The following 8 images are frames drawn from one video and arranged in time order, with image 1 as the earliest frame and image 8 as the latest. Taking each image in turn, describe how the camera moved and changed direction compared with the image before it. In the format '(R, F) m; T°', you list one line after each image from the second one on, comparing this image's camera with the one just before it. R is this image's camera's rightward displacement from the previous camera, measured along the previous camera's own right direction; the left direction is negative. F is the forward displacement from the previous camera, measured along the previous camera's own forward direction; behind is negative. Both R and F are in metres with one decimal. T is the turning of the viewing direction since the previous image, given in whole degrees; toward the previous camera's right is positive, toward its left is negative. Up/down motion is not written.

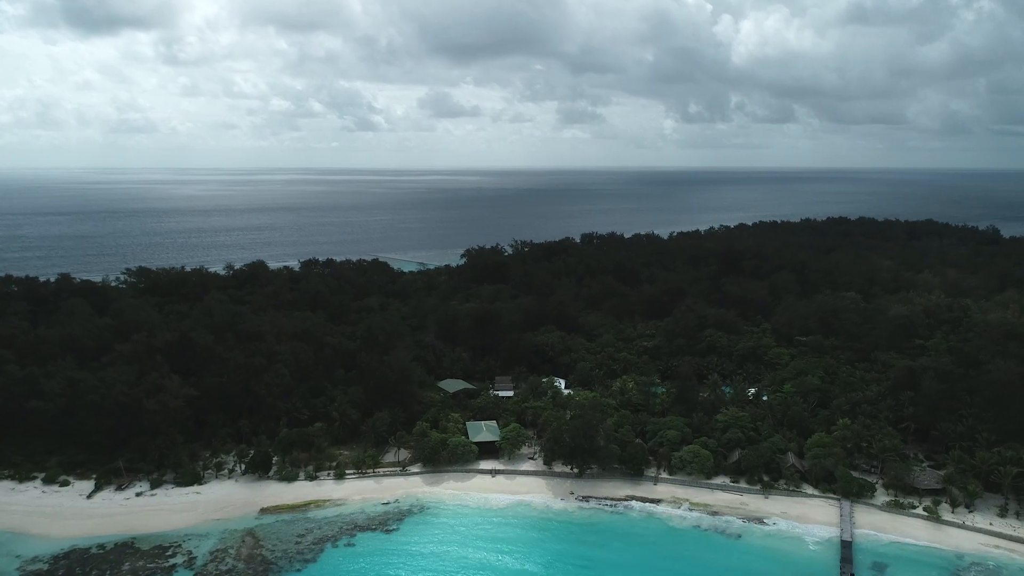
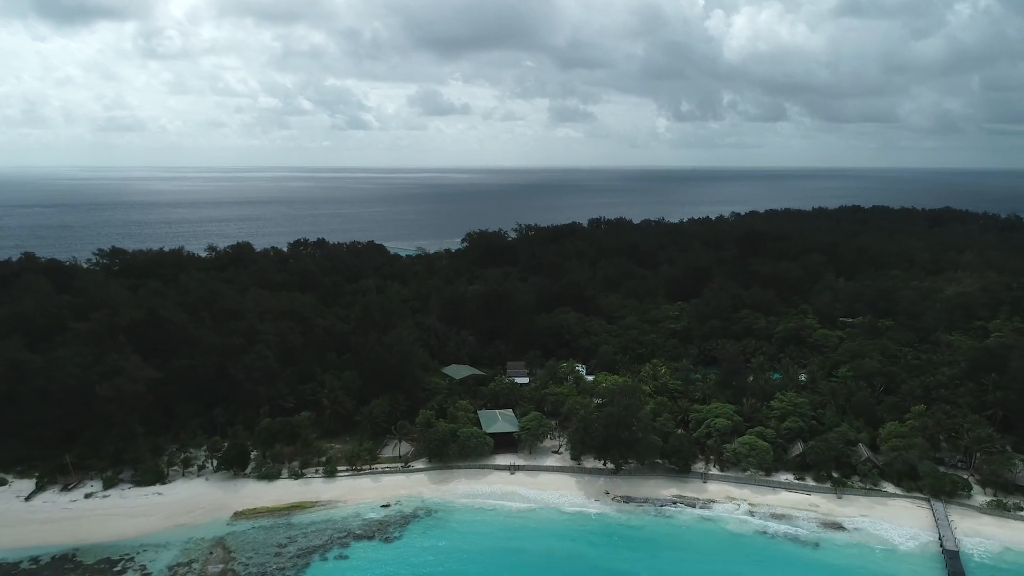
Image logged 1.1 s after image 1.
(-1.7, +6.4) m; +1°
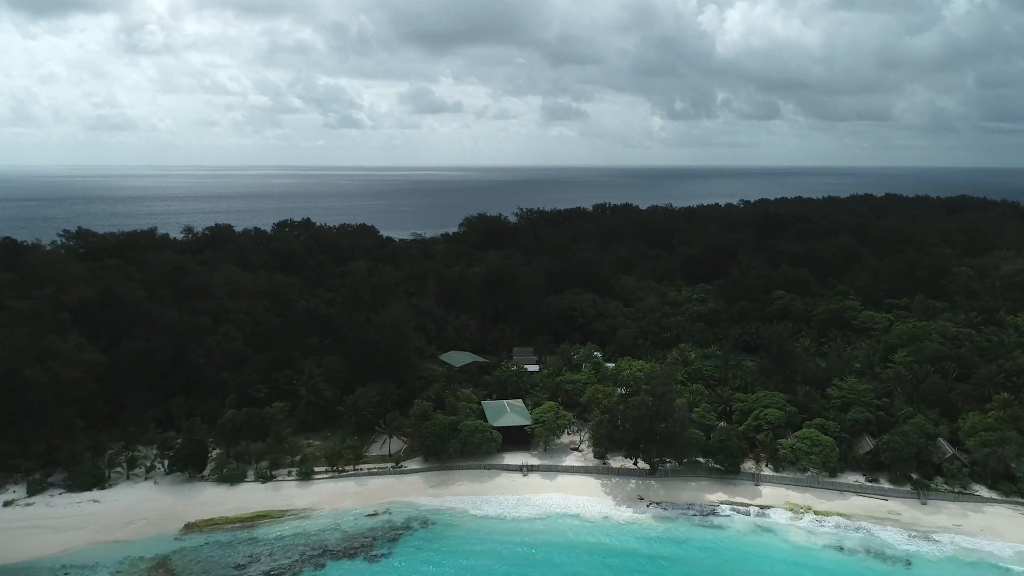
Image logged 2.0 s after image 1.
(-0.9, +5.9) m; +1°
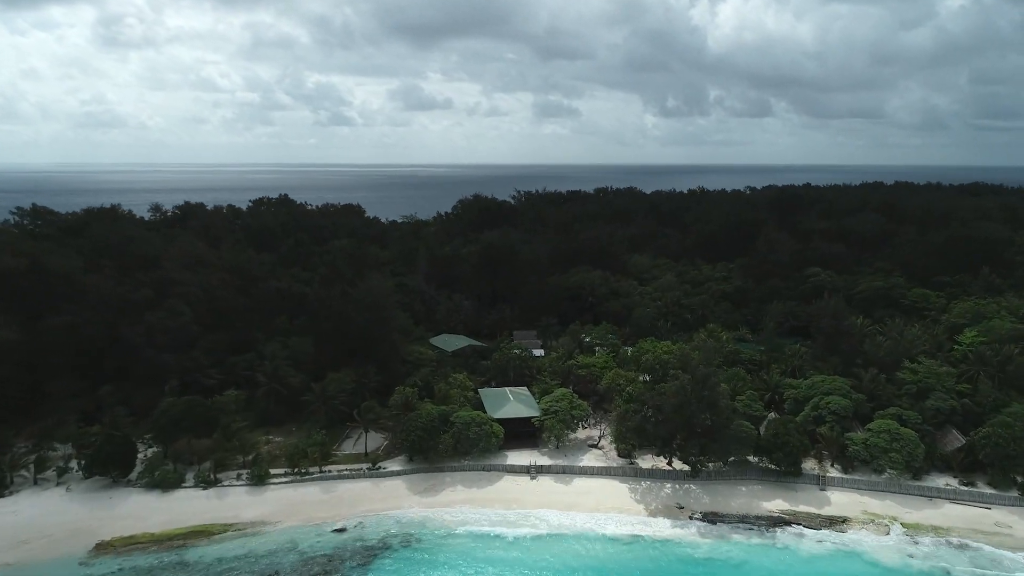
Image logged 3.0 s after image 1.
(-0.5, +5.8) m; +1°
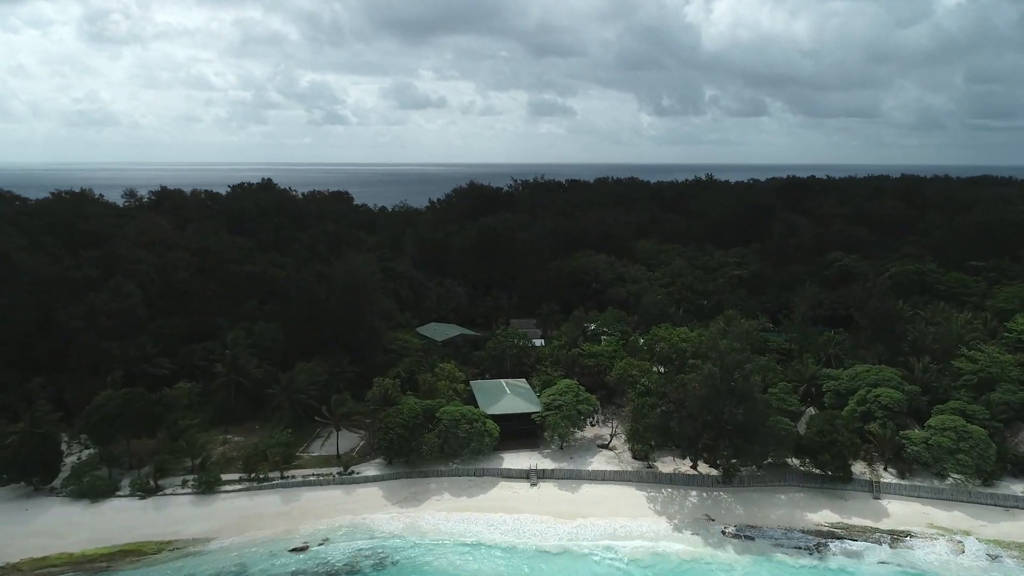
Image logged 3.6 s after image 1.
(-0.1, +3.7) m; 0°
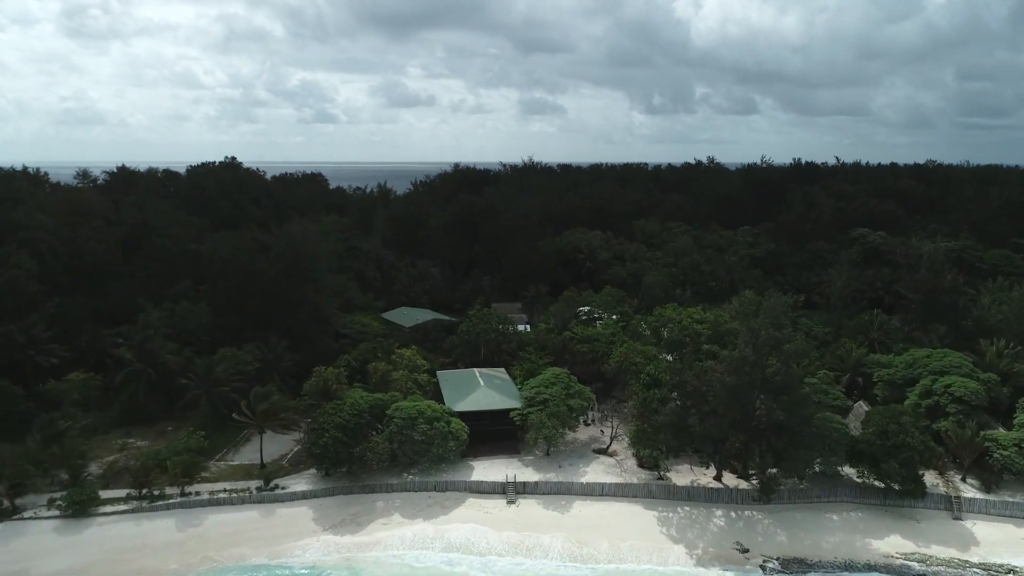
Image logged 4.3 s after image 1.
(+0.5, +4.6) m; +1°
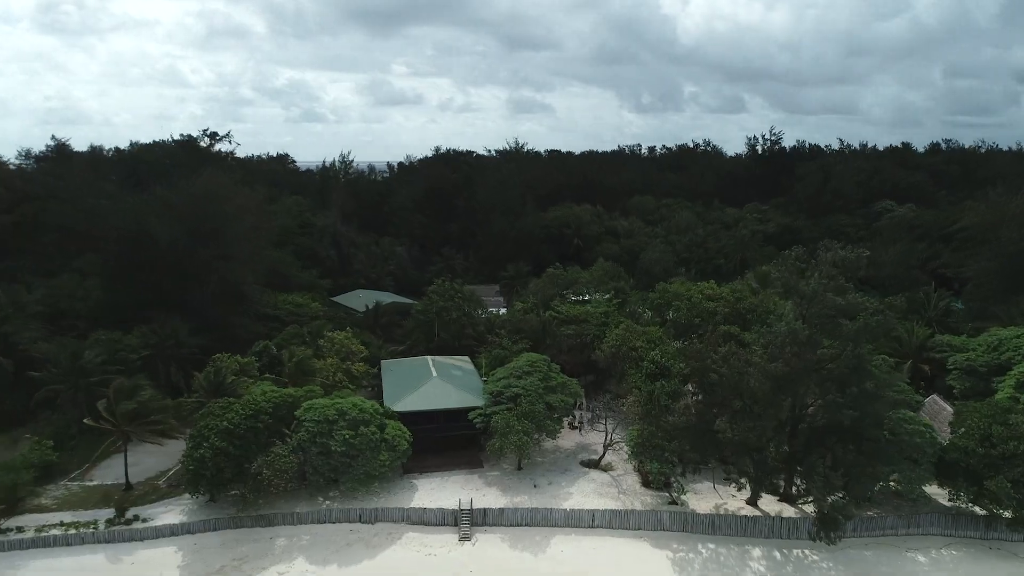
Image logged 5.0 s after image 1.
(+0.6, +4.4) m; +1°
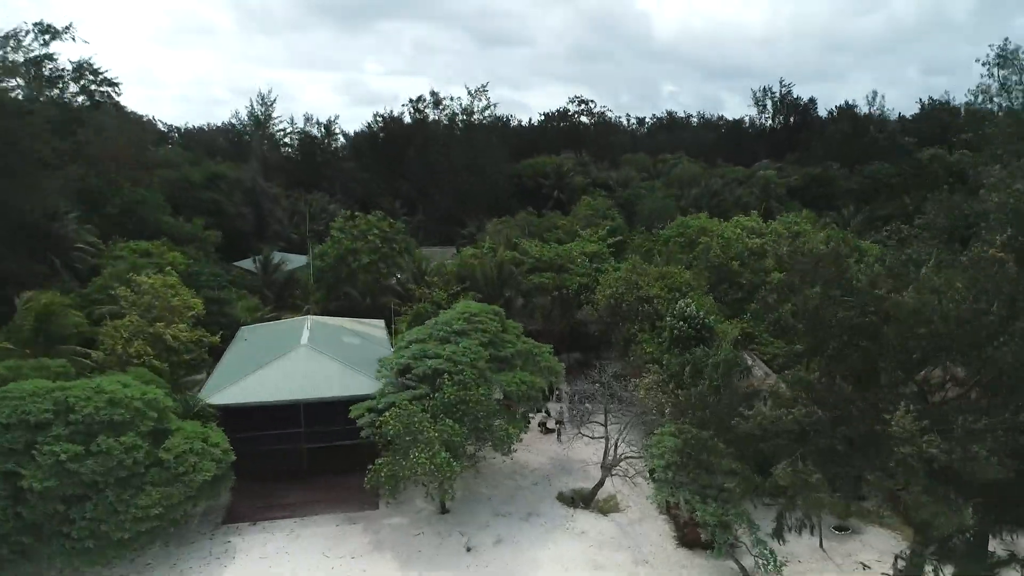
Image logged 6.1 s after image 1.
(+0.7, +5.9) m; +2°
